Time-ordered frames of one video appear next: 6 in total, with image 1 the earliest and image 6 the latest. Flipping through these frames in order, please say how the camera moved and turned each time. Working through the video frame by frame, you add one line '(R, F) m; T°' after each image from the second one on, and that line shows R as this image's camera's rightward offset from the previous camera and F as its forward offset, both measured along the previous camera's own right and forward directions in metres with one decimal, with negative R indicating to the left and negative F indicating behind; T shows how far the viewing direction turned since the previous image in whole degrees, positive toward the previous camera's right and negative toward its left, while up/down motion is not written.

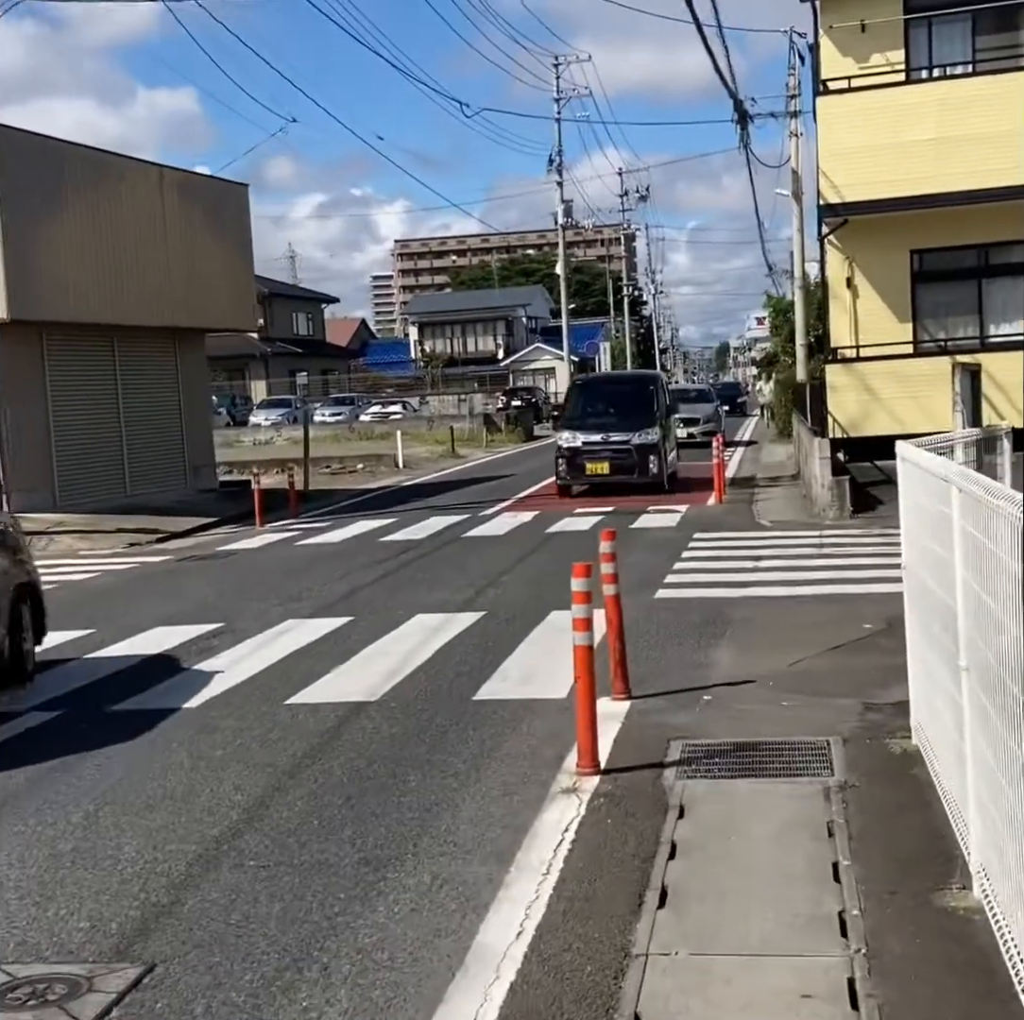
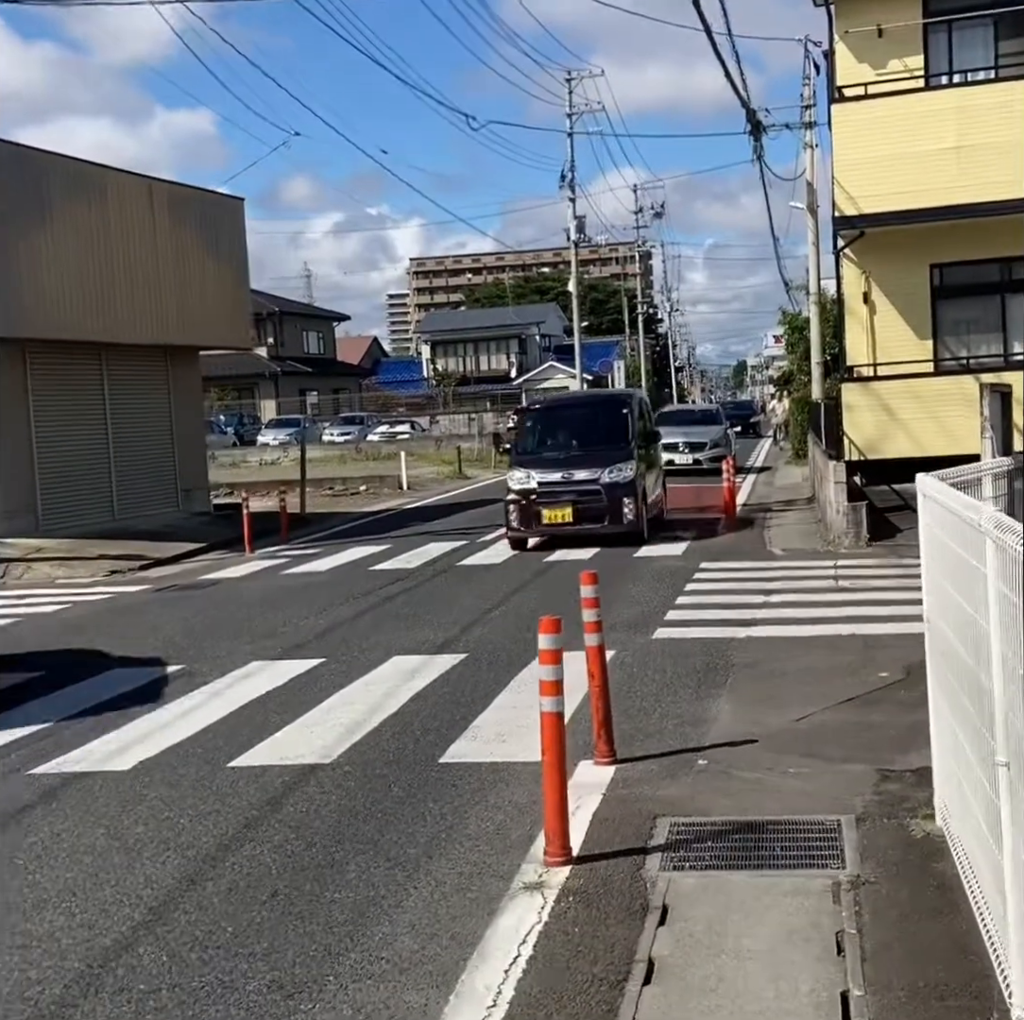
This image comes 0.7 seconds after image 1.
(+0.2, +0.8) m; -1°
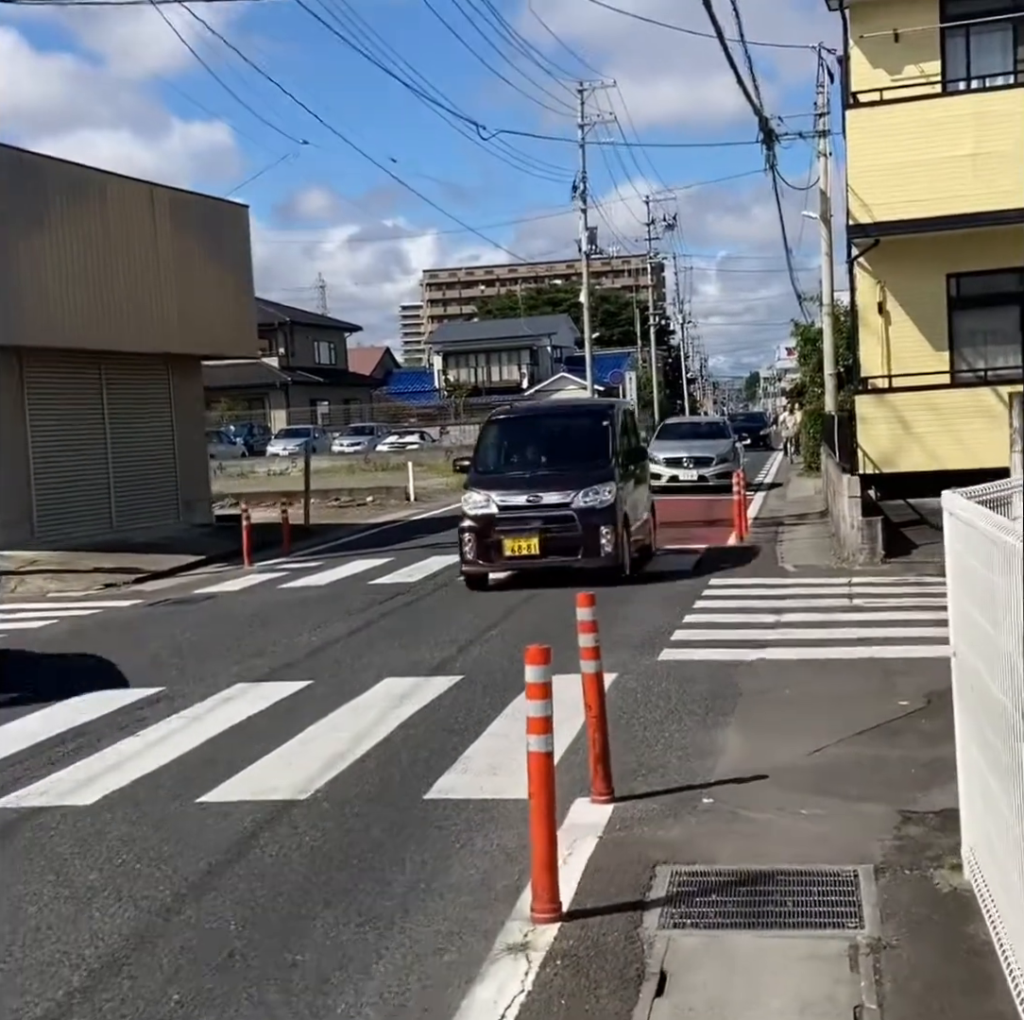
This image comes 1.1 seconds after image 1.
(+0.1, +0.5) m; 0°
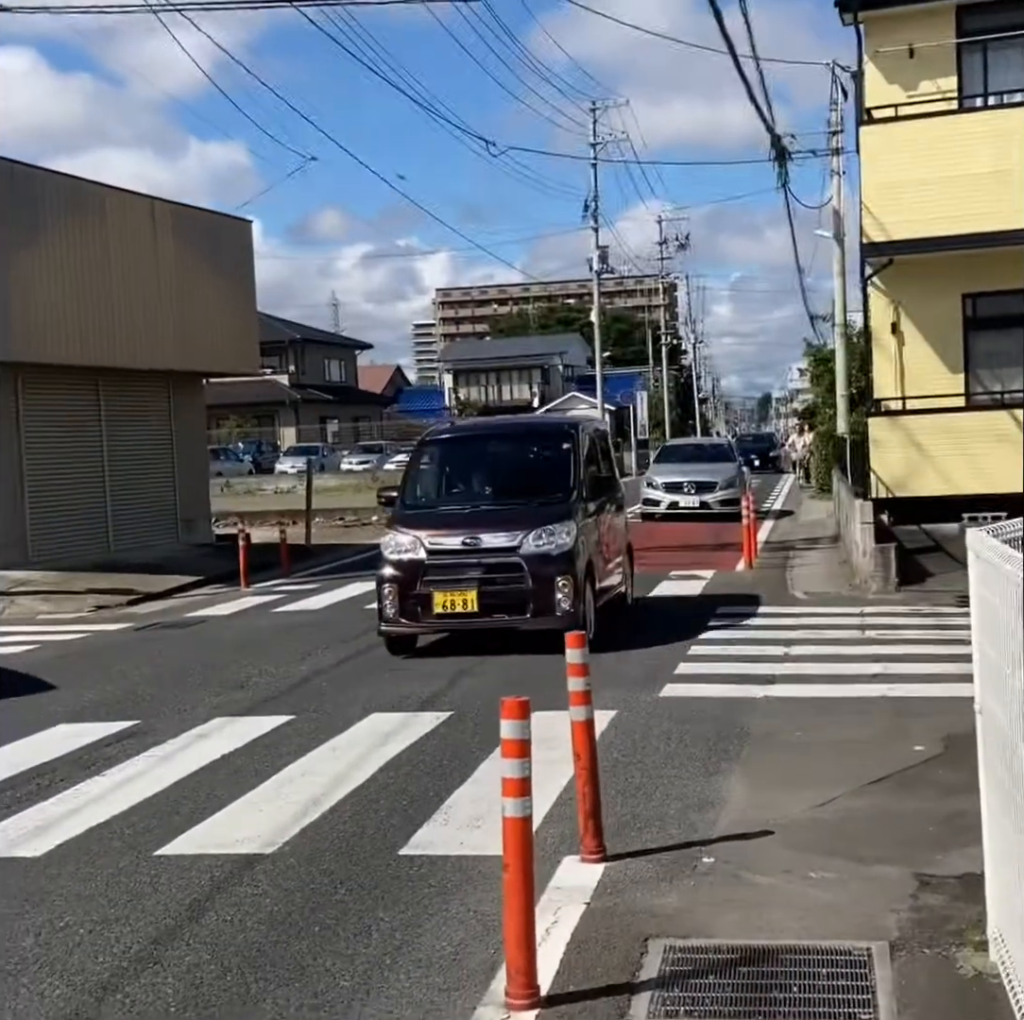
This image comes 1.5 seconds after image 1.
(+0.1, +0.5) m; 0°
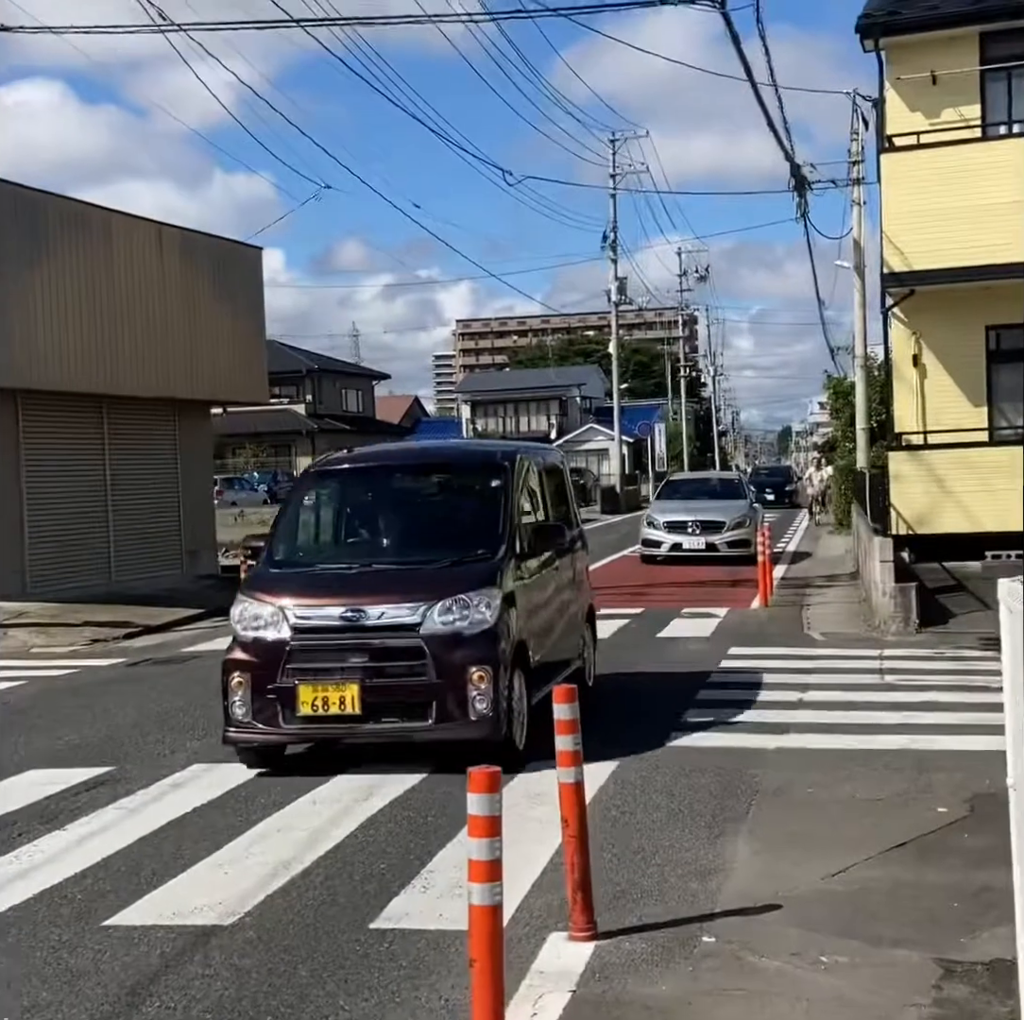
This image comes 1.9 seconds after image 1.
(+0.1, +0.5) m; -1°
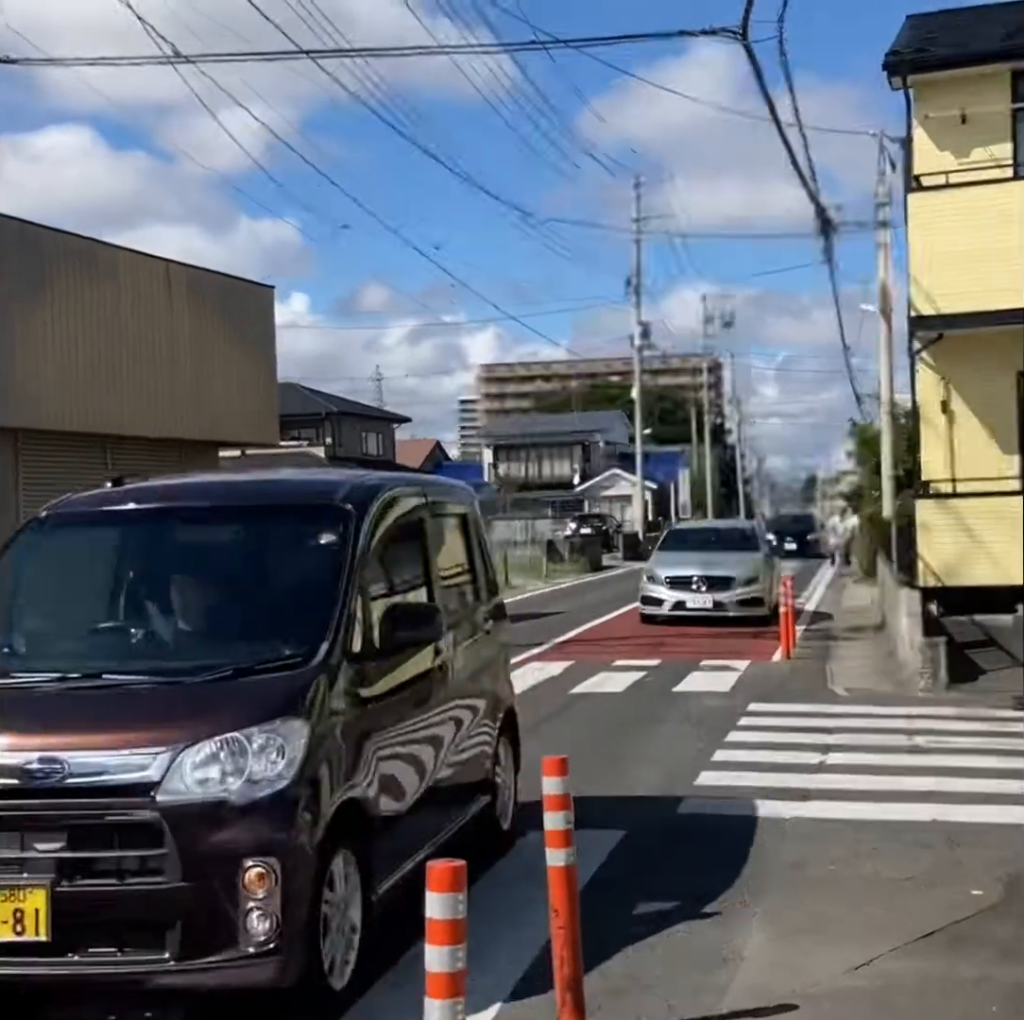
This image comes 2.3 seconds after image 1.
(+0.1, +0.5) m; -1°
